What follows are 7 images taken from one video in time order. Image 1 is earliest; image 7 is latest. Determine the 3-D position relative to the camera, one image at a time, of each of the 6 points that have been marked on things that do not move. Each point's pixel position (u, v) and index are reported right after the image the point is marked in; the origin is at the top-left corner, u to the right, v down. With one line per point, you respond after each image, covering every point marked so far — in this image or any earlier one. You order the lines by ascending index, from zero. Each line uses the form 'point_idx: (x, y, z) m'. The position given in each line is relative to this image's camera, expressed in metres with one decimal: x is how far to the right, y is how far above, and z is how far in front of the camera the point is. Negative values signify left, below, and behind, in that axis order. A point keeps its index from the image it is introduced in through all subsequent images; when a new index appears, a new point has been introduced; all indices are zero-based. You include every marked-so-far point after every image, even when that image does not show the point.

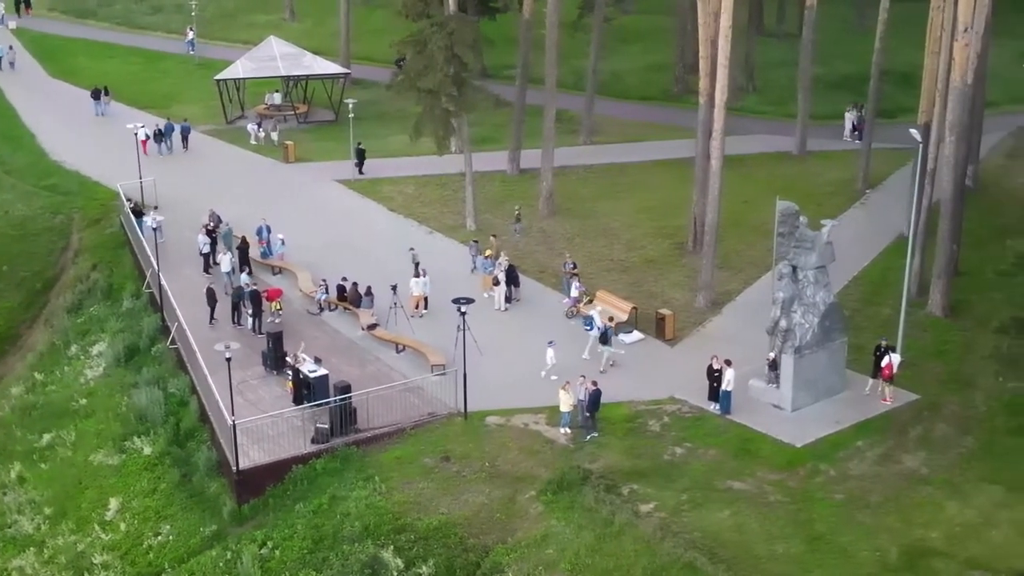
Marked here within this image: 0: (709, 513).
0: (+3.4, -3.9, +18.5) m
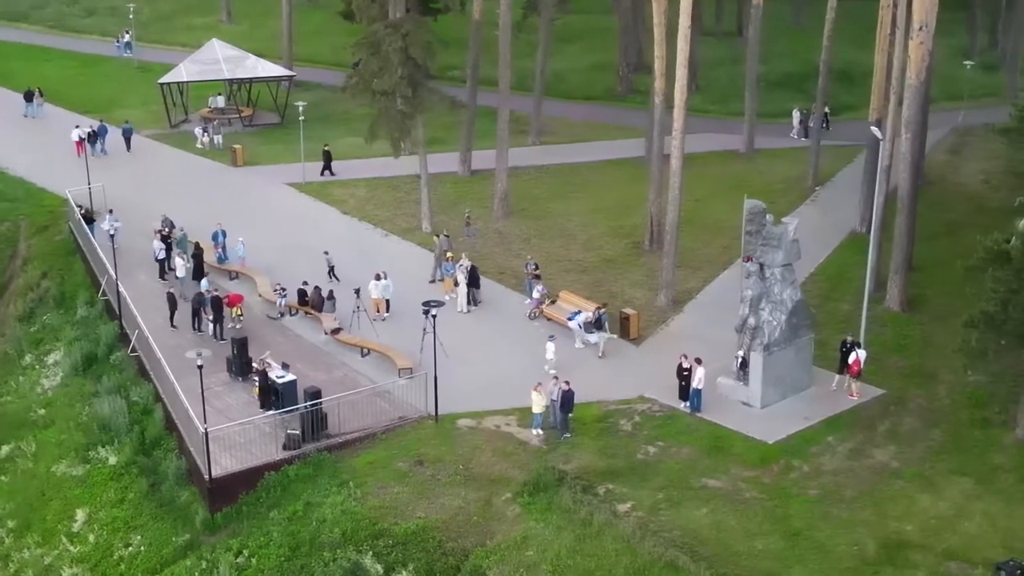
0: (+3.0, -3.8, +18.6) m
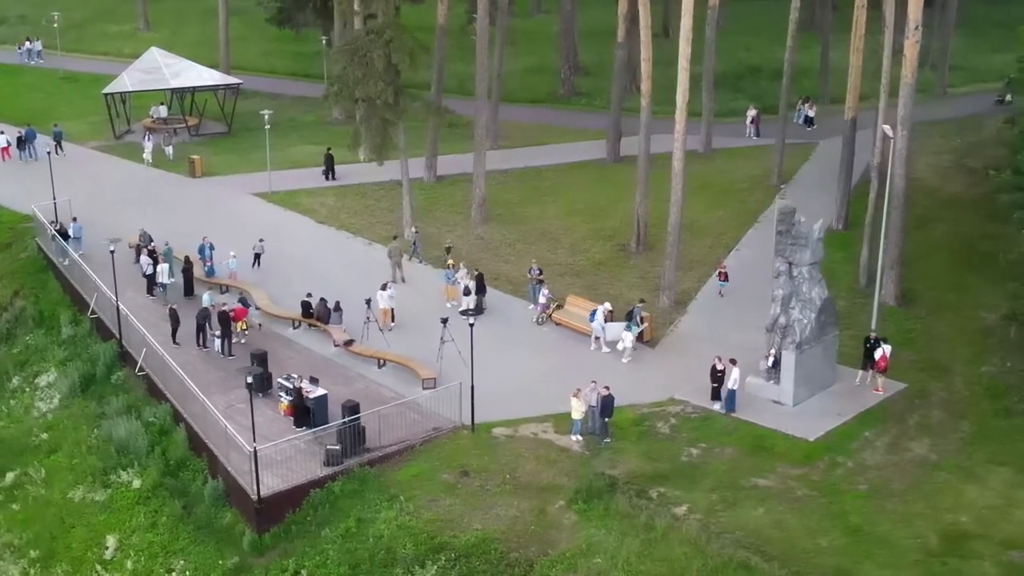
0: (+4.0, -3.9, +18.8) m
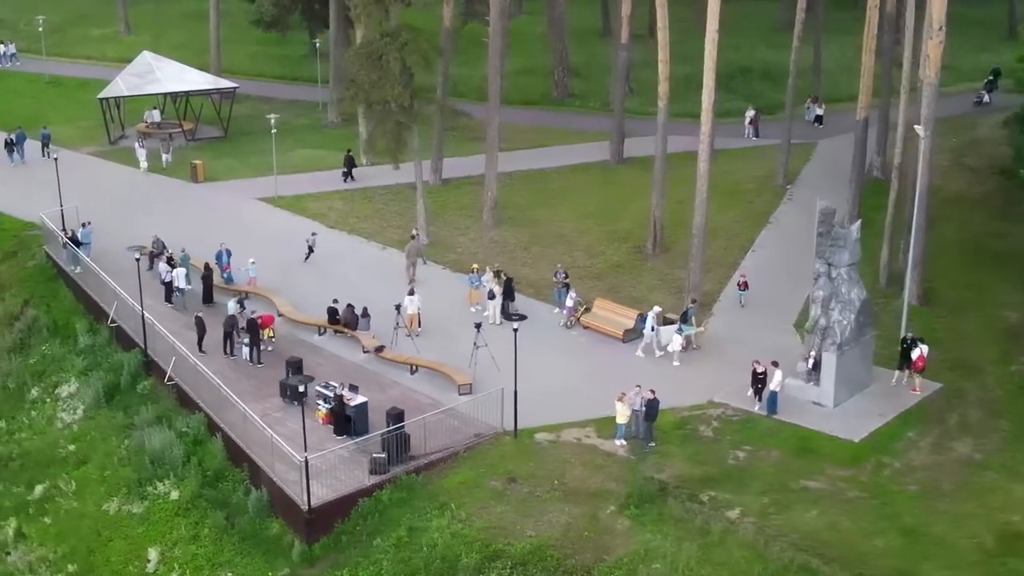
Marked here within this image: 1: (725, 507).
0: (+5.0, -3.9, +18.7) m
1: (+3.7, -3.8, +18.9) m
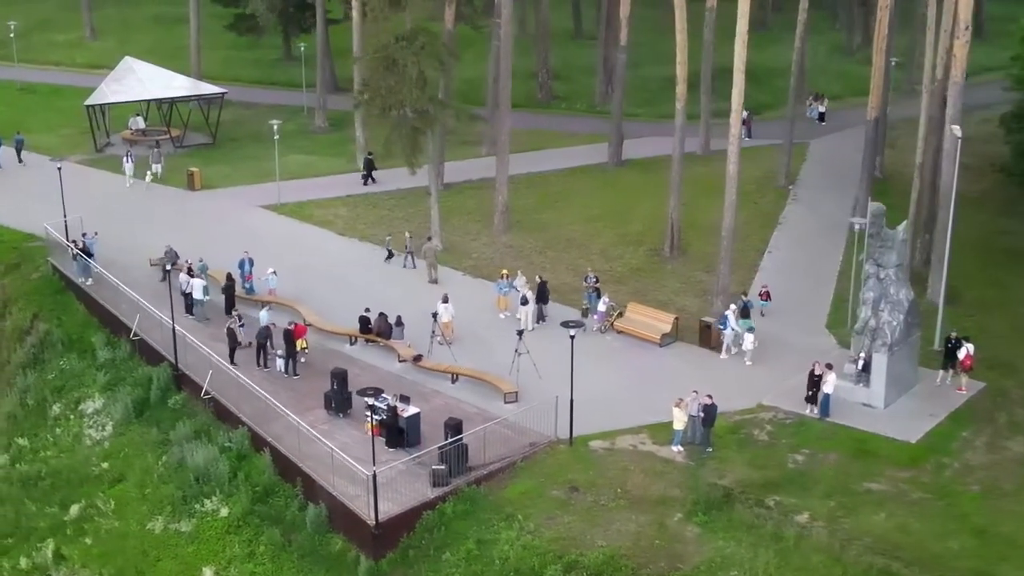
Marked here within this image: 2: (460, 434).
0: (+6.1, -3.9, +18.7) m
1: (+4.9, -3.9, +18.8) m
2: (-1.0, -2.7, +20.0) m
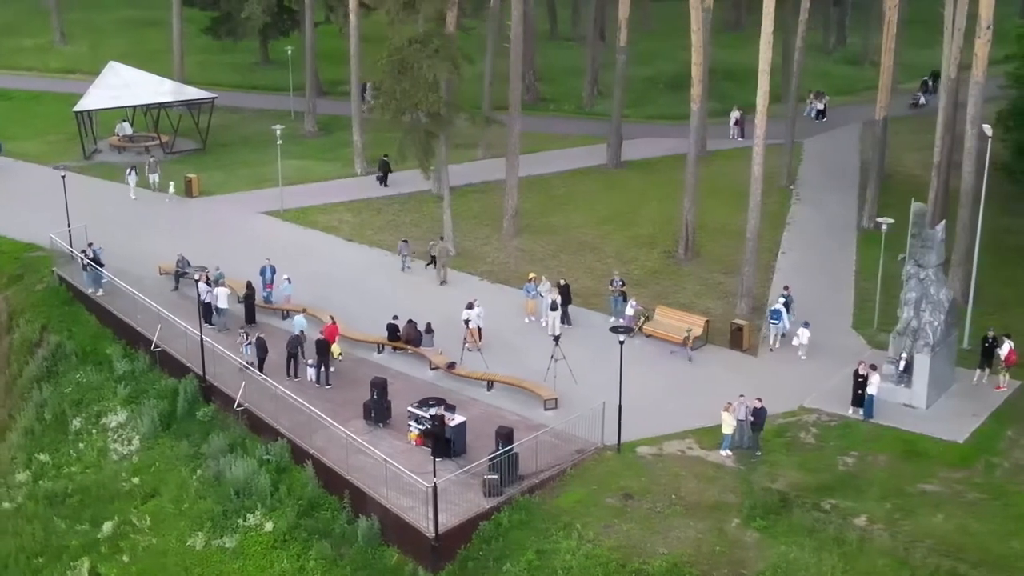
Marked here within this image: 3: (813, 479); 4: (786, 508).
0: (+7.1, -4.0, +18.7) m
1: (+5.9, -4.0, +18.8) m
2: (0.0, -2.8, +19.7) m
3: (+5.6, -3.5, +20.0) m
4: (+4.8, -3.9, +19.0) m
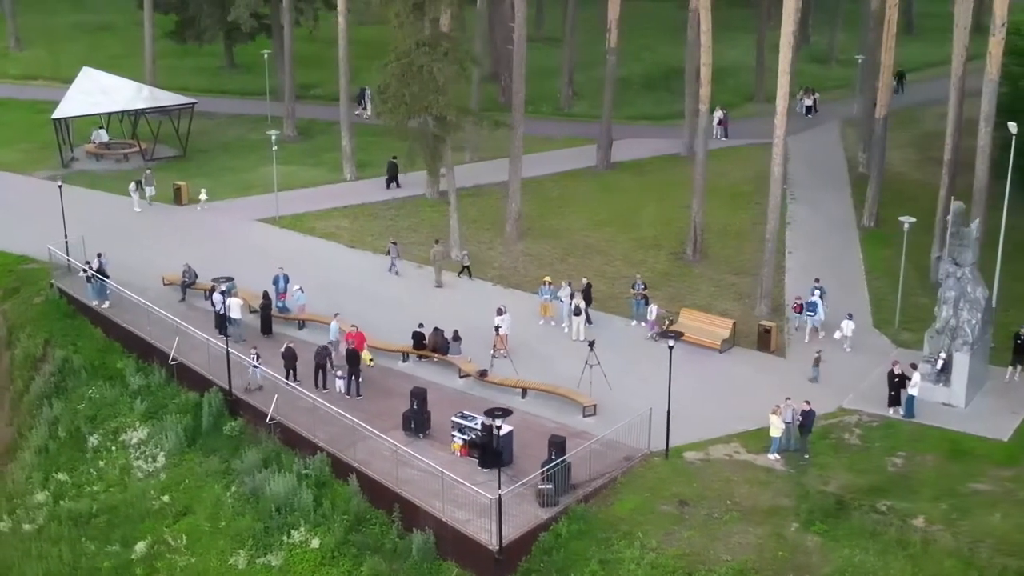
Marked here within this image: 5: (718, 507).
0: (+8.2, -4.0, +18.7) m
1: (+6.9, -4.0, +18.8) m
2: (+0.9, -2.9, +19.5) m
3: (+6.5, -3.6, +20.0) m
4: (+5.8, -3.9, +19.0) m
5: (+3.7, -3.9, +19.3) m
